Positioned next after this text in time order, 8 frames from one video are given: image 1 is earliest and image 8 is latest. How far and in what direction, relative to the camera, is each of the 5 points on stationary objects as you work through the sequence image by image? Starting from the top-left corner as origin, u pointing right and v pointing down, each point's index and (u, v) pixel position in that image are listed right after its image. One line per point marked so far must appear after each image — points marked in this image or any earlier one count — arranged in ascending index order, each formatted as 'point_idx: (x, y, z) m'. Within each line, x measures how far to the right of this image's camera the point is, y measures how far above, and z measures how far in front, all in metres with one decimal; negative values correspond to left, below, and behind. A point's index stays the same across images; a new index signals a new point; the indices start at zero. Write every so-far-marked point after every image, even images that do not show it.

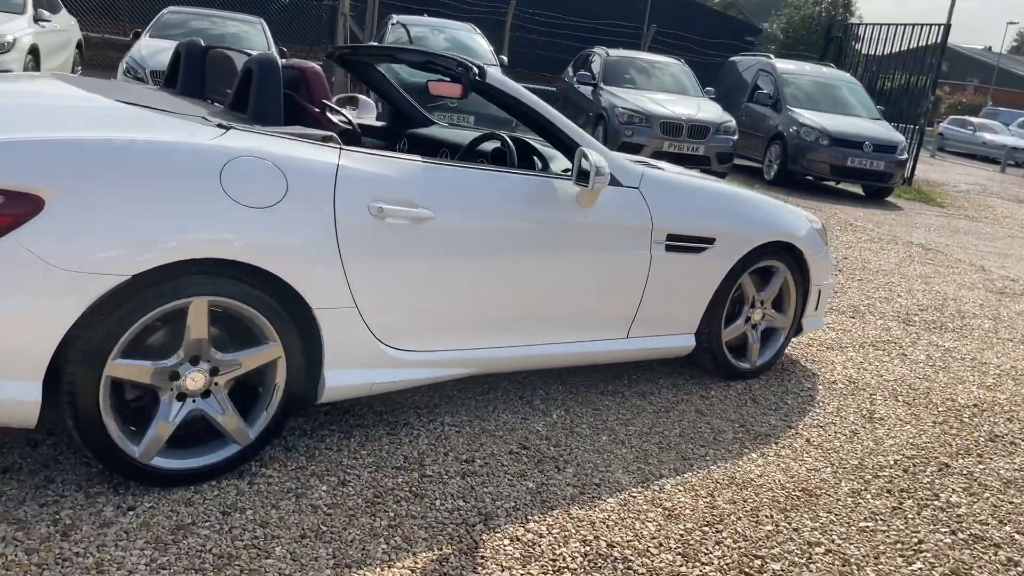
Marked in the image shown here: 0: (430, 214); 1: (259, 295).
0: (-0.3, +0.3, +3.0) m
1: (-0.8, 0.0, +2.6) m
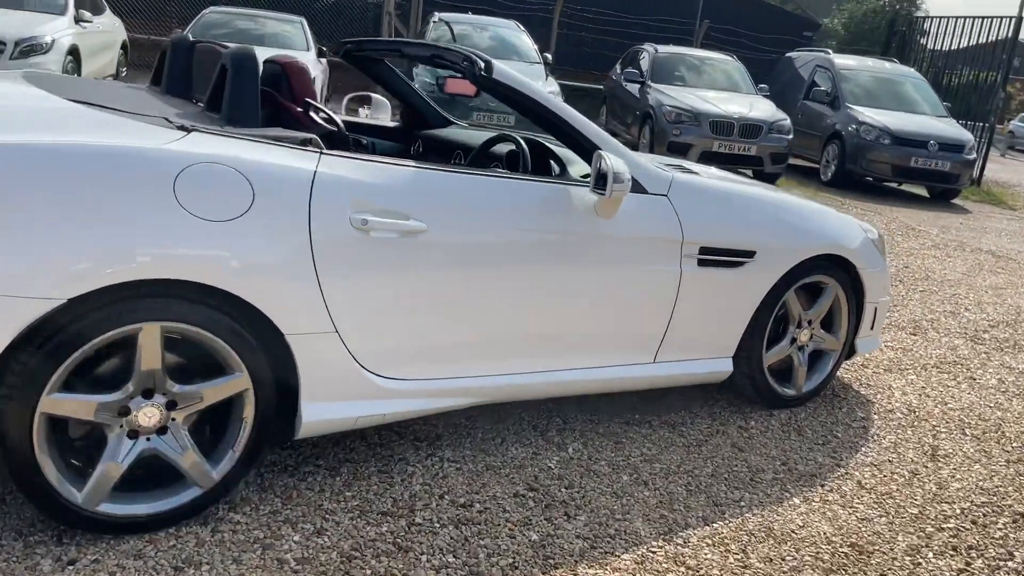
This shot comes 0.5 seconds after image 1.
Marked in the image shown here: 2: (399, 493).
0: (-0.3, +0.2, +2.6) m
1: (-0.8, -0.1, +2.3) m
2: (-0.4, -0.6, +2.7) m
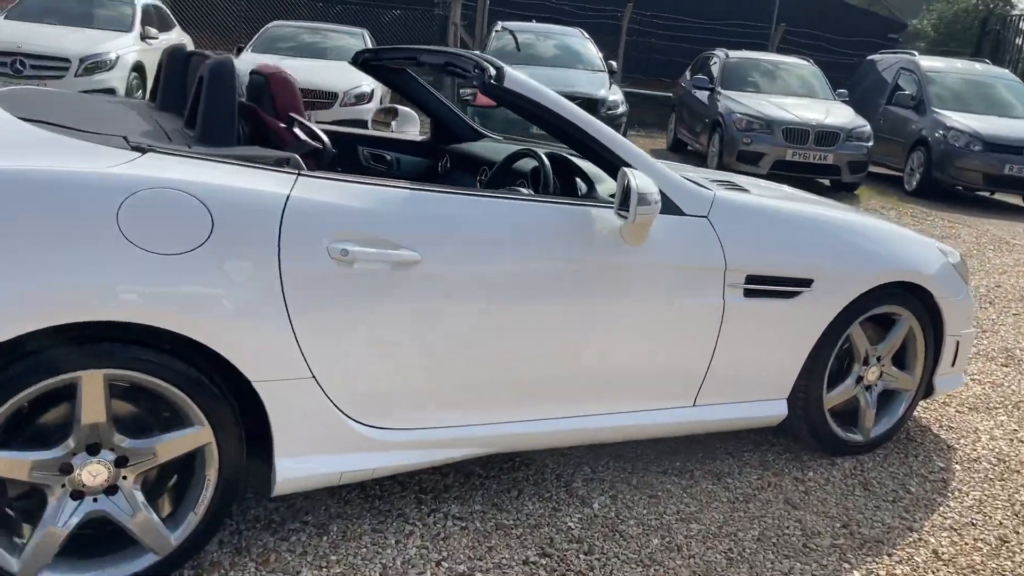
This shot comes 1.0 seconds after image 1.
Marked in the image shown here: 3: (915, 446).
0: (-0.3, +0.1, +2.3) m
1: (-0.8, -0.2, +2.1) m
2: (-0.3, -0.7, +2.4) m
3: (+1.6, -0.6, +3.5) m
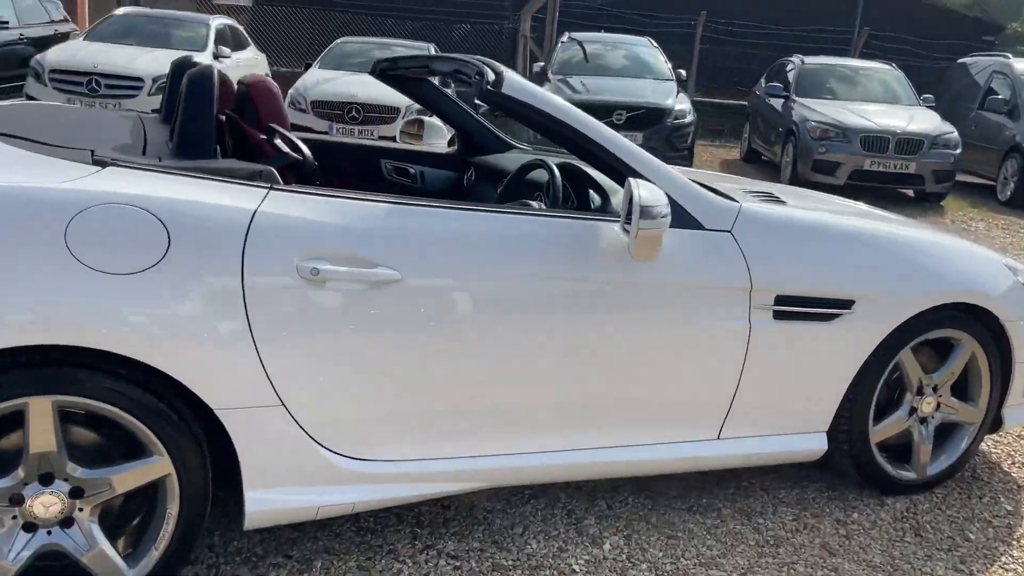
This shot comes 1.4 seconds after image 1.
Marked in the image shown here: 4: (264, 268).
0: (-0.3, 0.0, +2.2) m
1: (-0.8, -0.2, +1.9) m
2: (-0.4, -0.8, +2.2) m
3: (+1.7, -0.7, +3.1) m
4: (-0.6, +0.1, +2.0) m
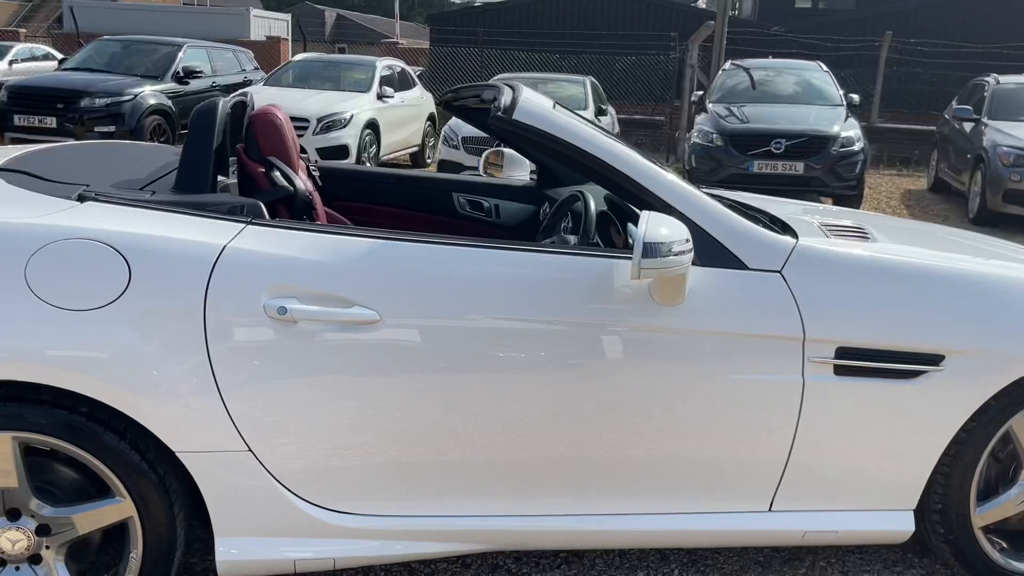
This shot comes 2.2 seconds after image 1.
0: (-0.3, -0.1, +2.0) m
1: (-0.9, -0.3, +1.9) m
2: (-0.4, -0.9, +2.1) m
3: (+1.8, -0.9, +2.5) m
4: (-0.6, 0.0, +1.9) m
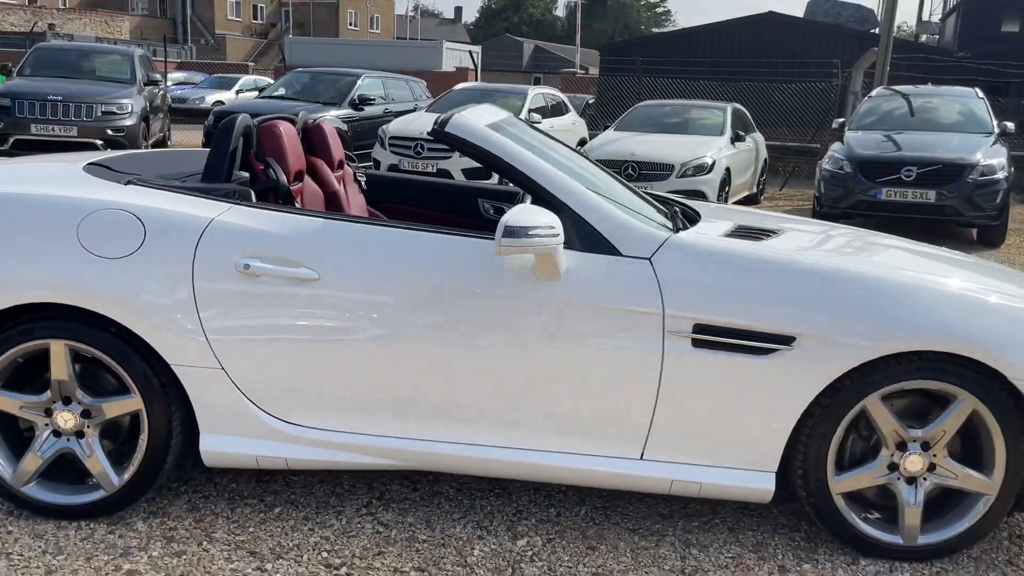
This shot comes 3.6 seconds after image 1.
0: (-0.6, 0.0, +2.7) m
1: (-1.2, -0.2, +2.7) m
2: (-0.7, -0.8, +2.7) m
3: (+1.5, -0.9, +2.7) m
4: (-0.9, +0.1, +2.7) m
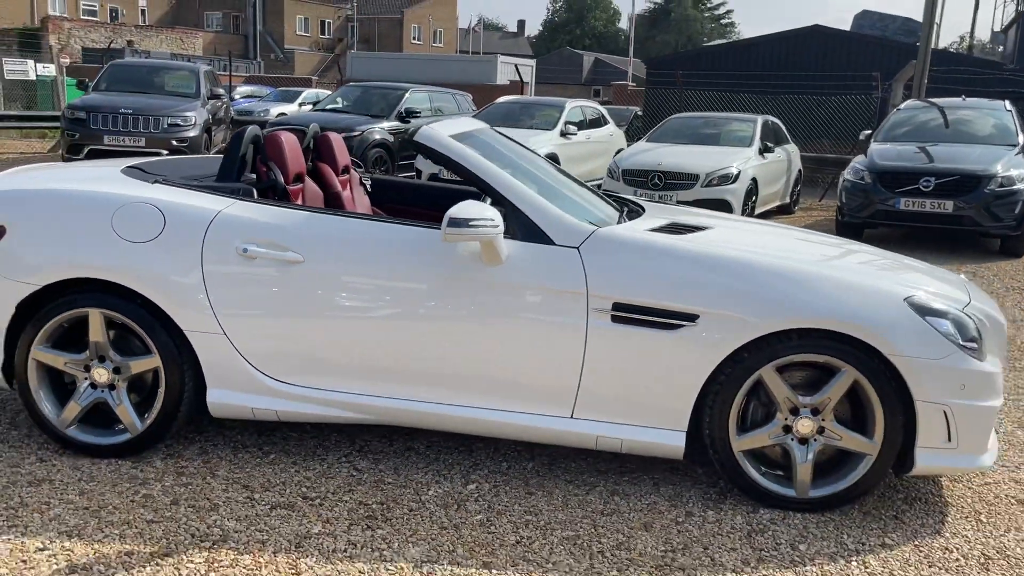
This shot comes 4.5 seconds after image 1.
0: (-0.8, +0.1, +3.3) m
1: (-1.4, -0.1, +3.3) m
2: (-0.9, -0.7, +3.3) m
3: (+1.3, -0.8, +3.1) m
4: (-1.1, +0.2, +3.3) m
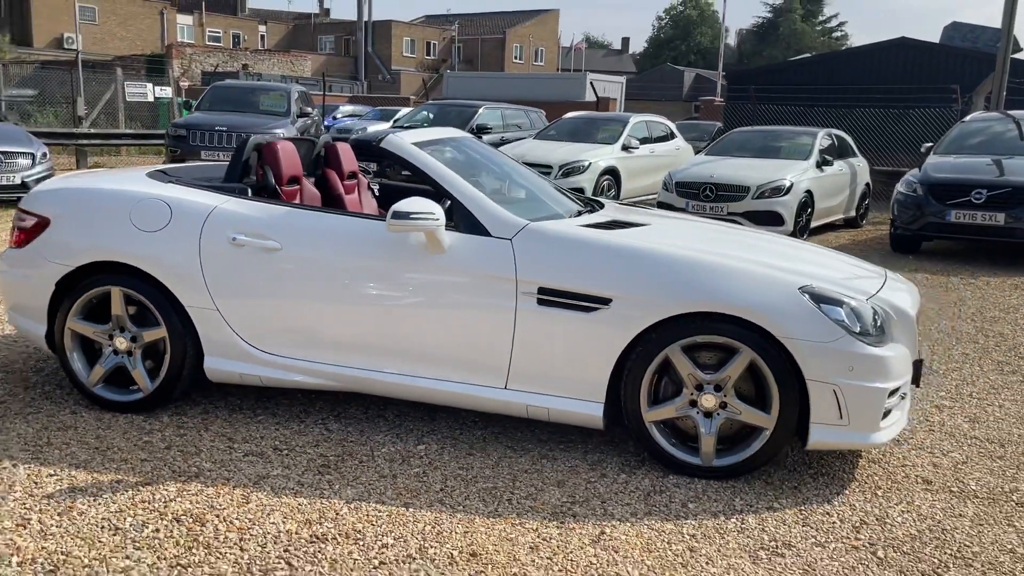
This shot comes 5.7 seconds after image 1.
0: (-1.0, +0.2, +3.8) m
1: (-1.6, 0.0, +3.9) m
2: (-1.1, -0.6, +3.9) m
3: (+1.0, -0.8, +3.4) m
4: (-1.3, +0.2, +3.9) m
